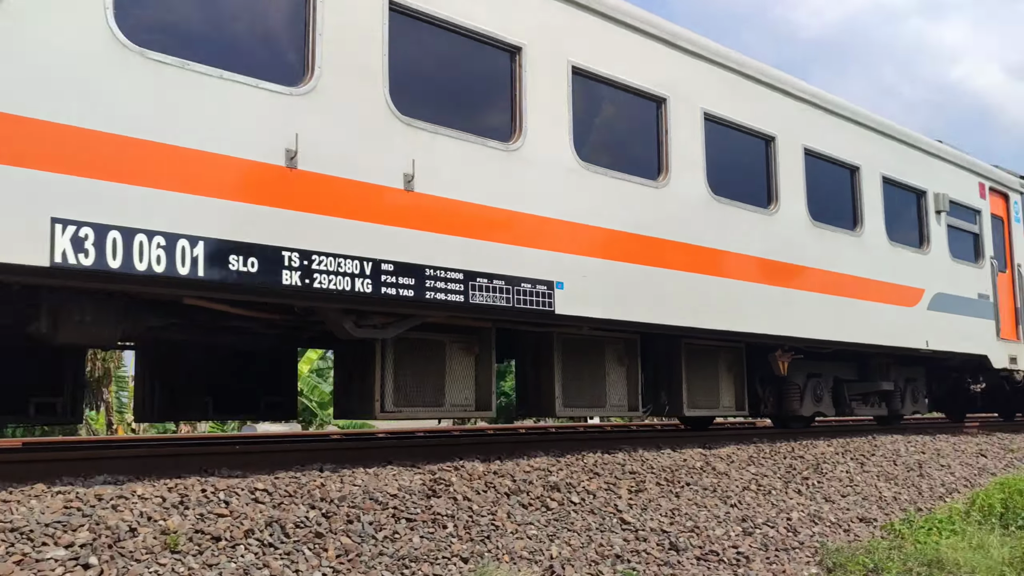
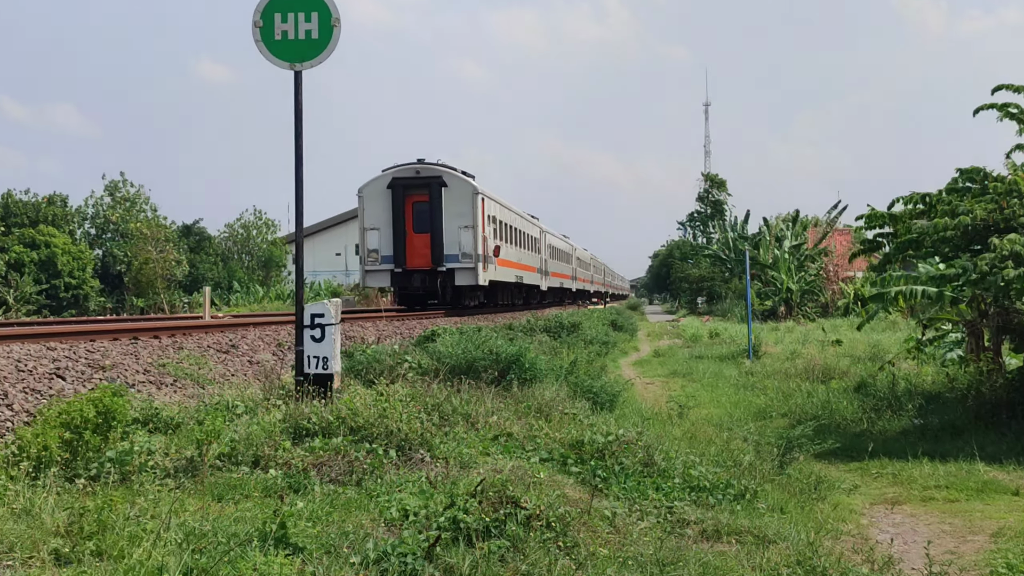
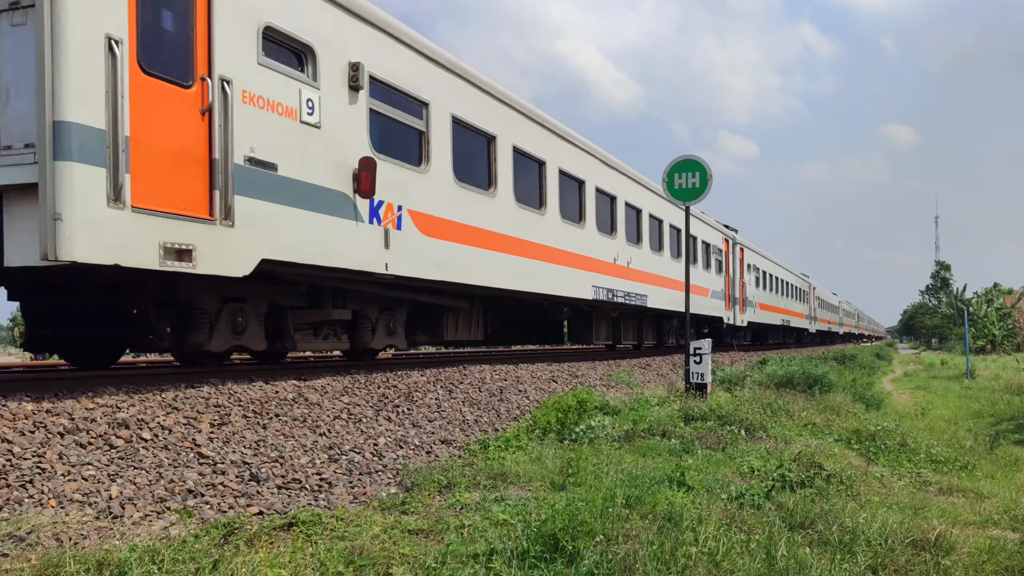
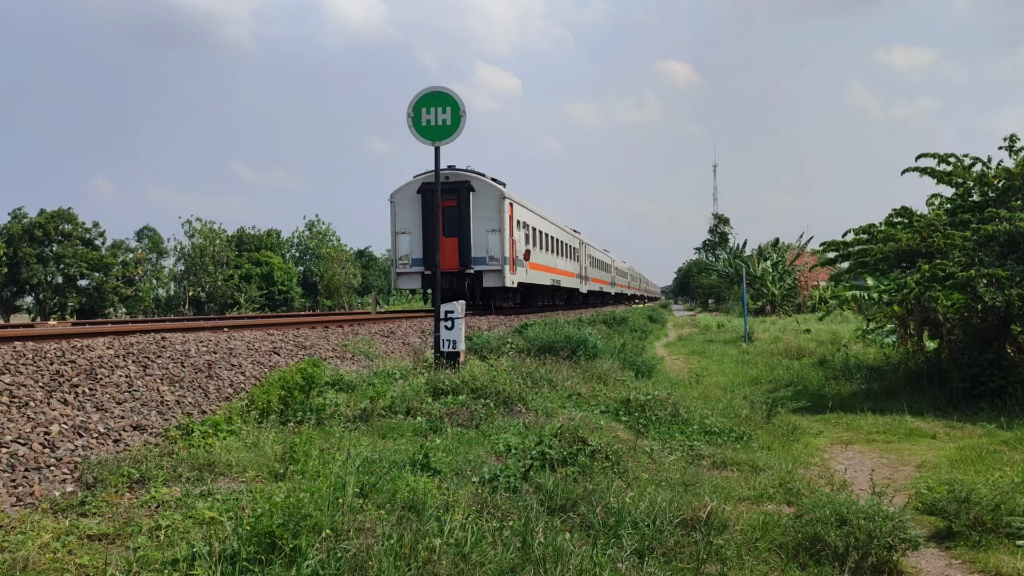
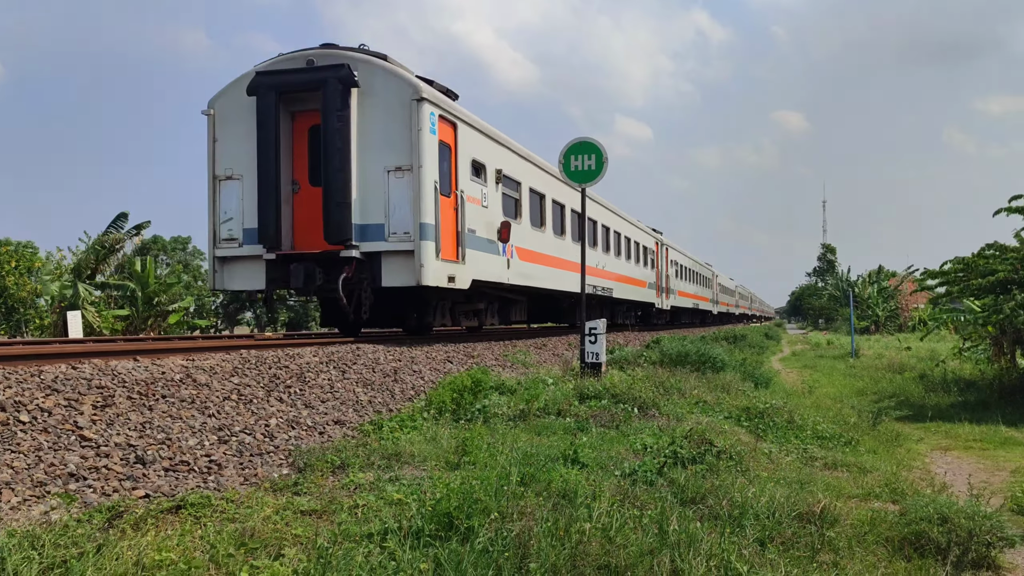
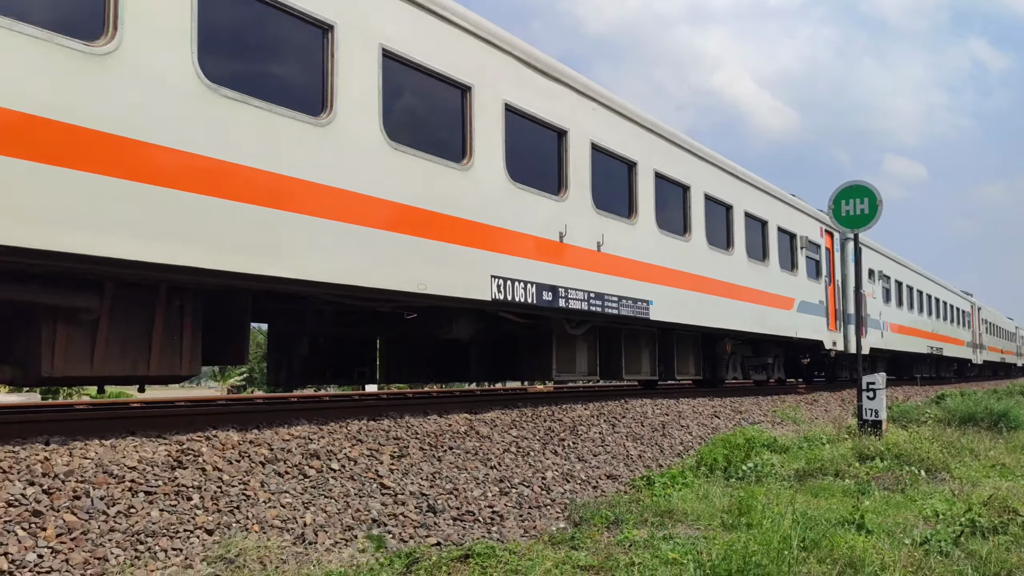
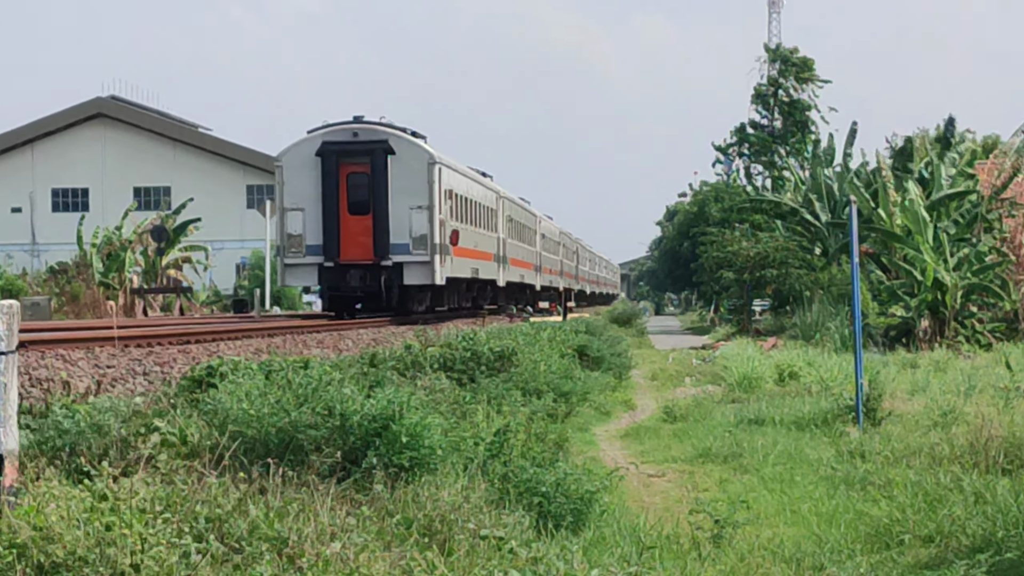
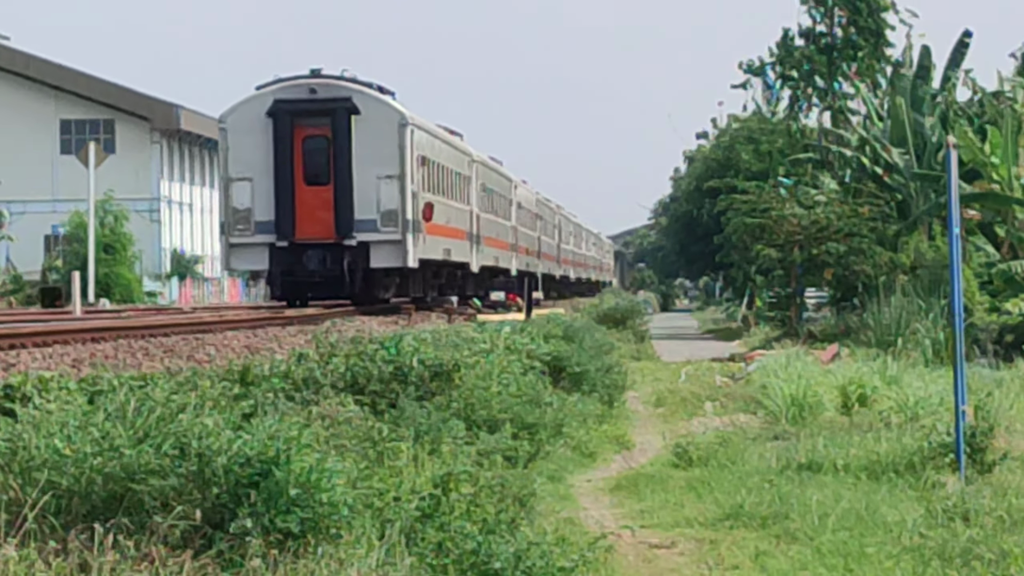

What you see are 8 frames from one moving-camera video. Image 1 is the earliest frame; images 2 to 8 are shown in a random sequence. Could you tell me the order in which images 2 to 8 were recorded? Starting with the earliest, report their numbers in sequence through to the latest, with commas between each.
6, 3, 5, 4, 2, 7, 8
